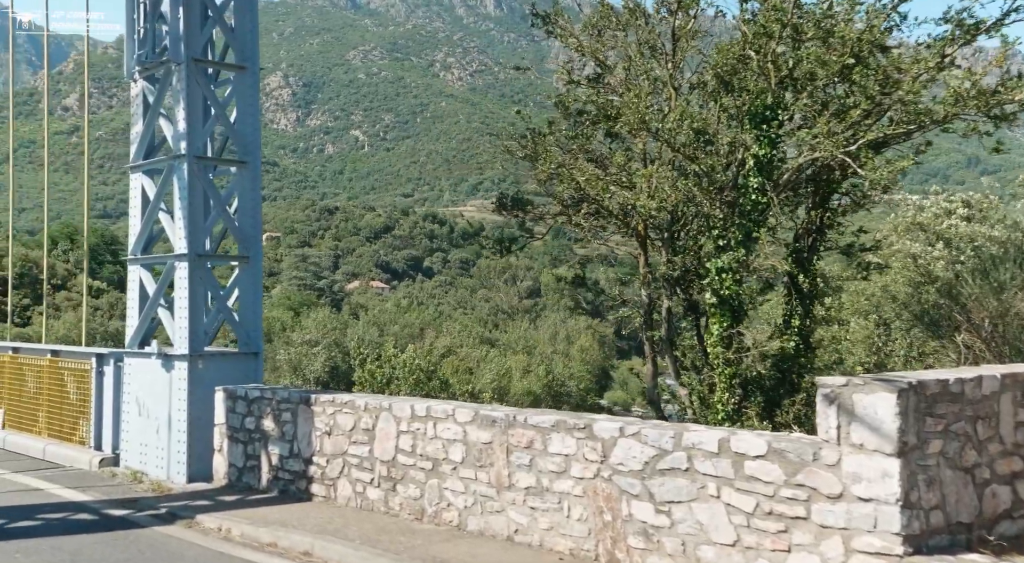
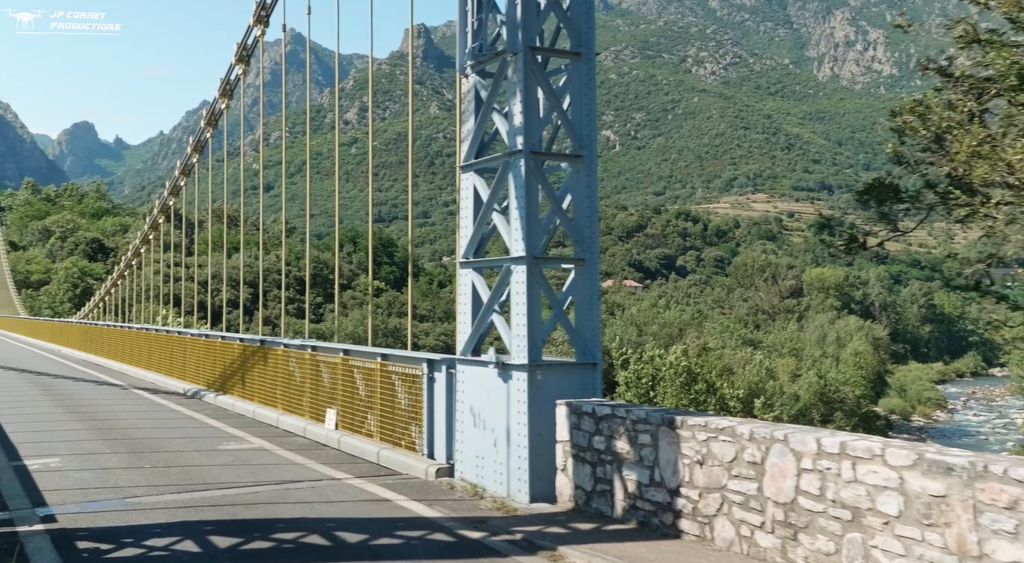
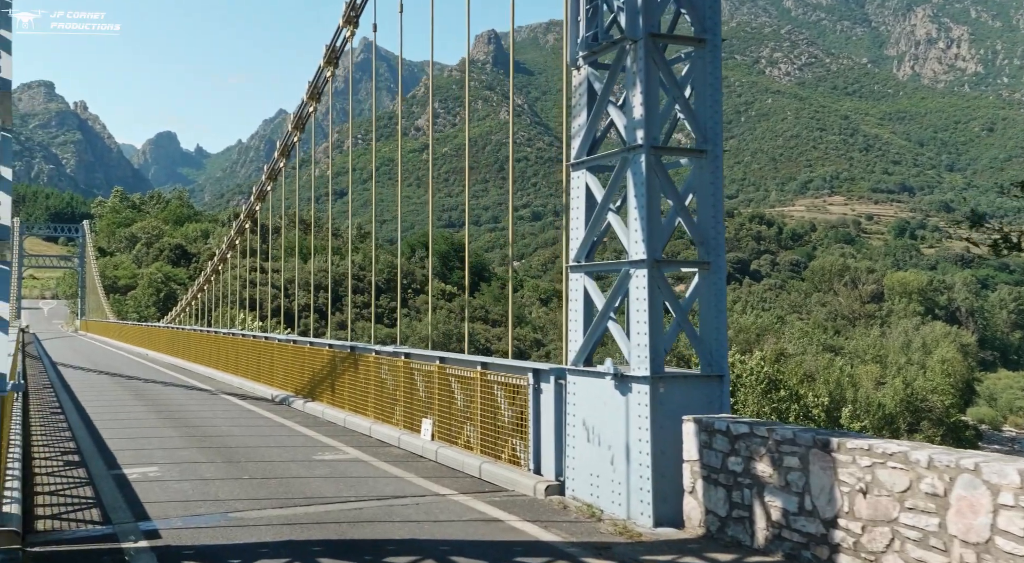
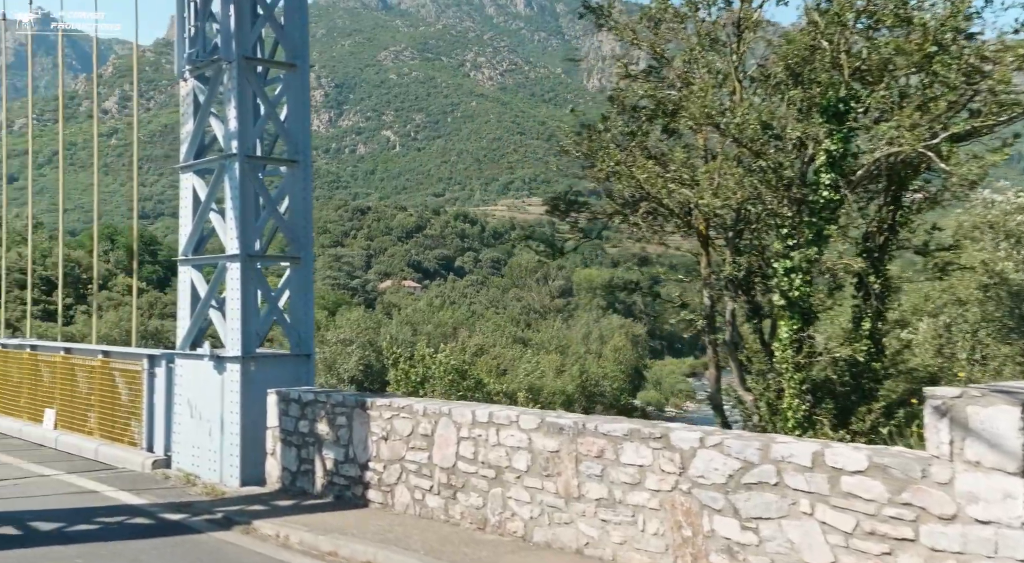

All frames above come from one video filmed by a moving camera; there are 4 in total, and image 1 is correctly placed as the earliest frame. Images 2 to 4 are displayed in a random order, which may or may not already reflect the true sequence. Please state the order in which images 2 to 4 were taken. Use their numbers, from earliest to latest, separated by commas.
4, 2, 3
